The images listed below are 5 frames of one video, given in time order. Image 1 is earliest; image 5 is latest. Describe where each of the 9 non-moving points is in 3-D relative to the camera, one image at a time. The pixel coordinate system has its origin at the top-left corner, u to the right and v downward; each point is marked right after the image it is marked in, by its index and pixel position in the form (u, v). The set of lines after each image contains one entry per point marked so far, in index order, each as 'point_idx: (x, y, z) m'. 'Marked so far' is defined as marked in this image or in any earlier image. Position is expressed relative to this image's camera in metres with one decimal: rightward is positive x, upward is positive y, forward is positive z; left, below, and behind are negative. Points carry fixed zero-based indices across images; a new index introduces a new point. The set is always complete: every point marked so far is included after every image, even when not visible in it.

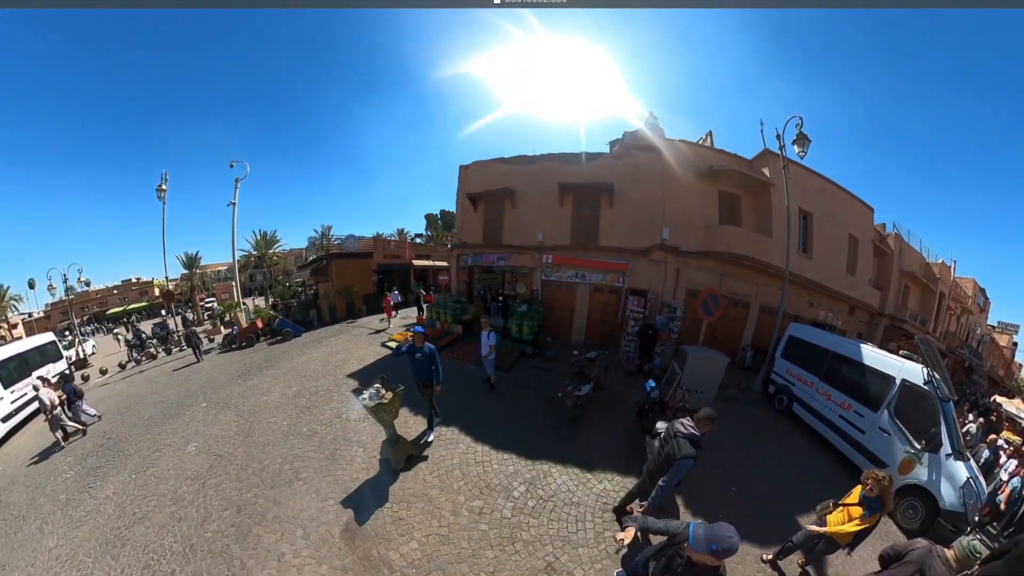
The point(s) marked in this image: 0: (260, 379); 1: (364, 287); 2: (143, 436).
0: (-5.6, -2.1, +7.1) m
1: (-6.9, +0.2, +15.2) m
2: (-6.1, -2.5, +5.4) m
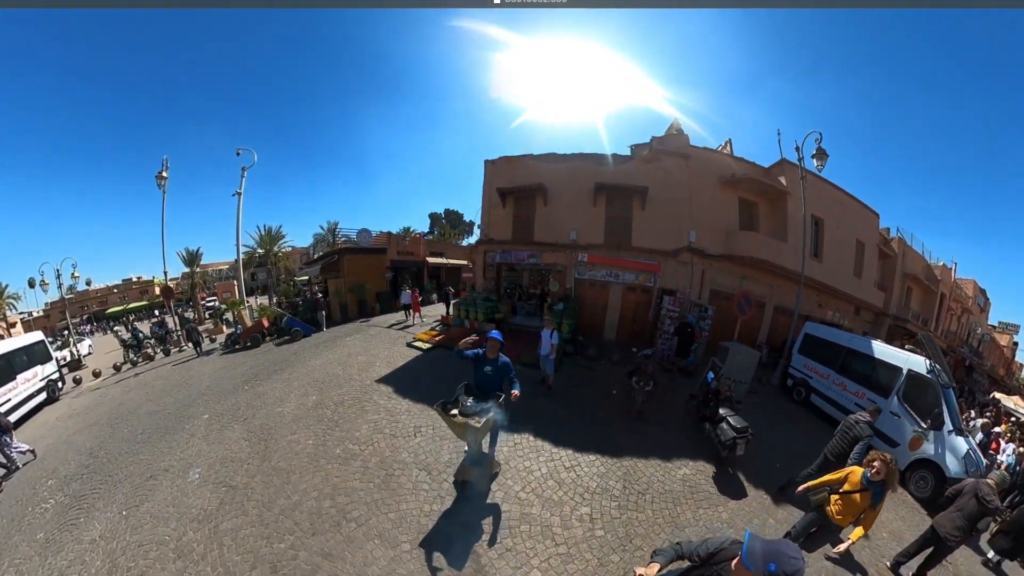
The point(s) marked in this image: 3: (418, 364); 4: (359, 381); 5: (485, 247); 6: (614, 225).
0: (-4.8, -1.9, +6.4) m
1: (-6.1, +0.3, +14.5) m
2: (-5.4, -2.4, +4.7) m
3: (-2.1, -1.7, +7.2) m
4: (-3.1, -1.8, +6.2) m
5: (-0.9, +1.7, +12.1) m
6: (+3.5, +2.2, +10.9) m
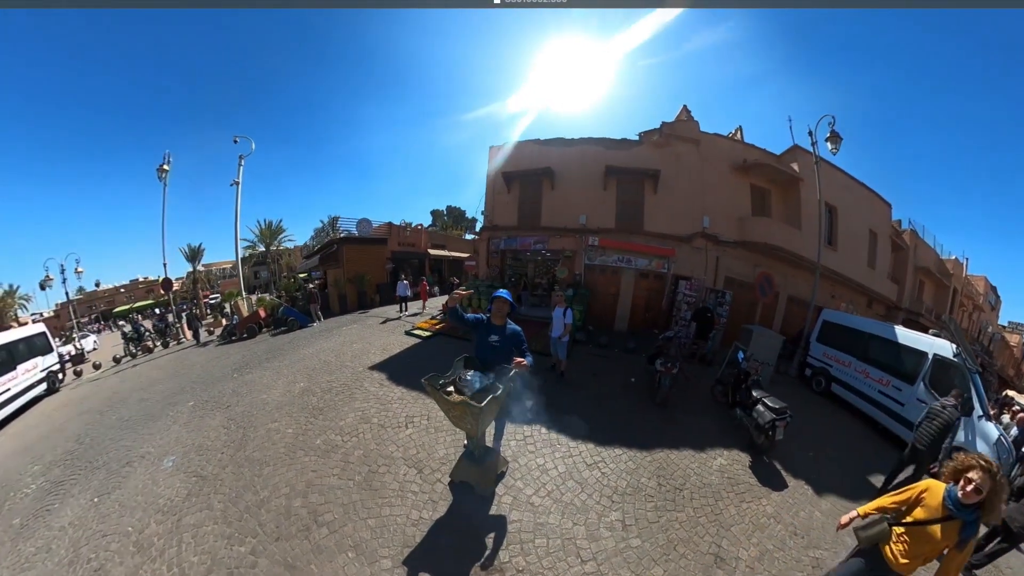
0: (-4.7, -1.7, +6.0) m
1: (-6.0, +0.6, +14.1) m
2: (-5.3, -2.2, +4.3) m
3: (-2.0, -1.4, +6.8) m
4: (-2.9, -1.5, +5.8) m
5: (-0.8, +2.0, +11.7) m
6: (+3.7, +2.5, +10.4) m
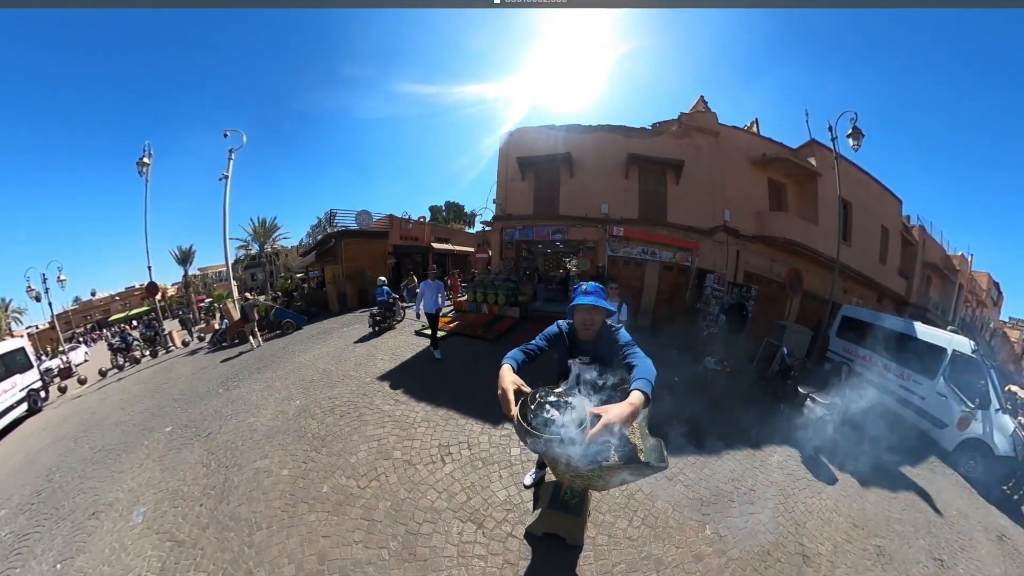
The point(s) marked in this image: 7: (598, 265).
0: (-4.3, -1.6, +5.4) m
1: (-5.6, +0.6, +13.5) m
2: (-4.8, -2.2, +3.7) m
3: (-1.5, -1.3, +6.1) m
4: (-2.5, -1.5, +5.2) m
5: (-0.4, +2.1, +11.0) m
6: (+4.0, +2.7, +9.8) m
7: (+2.4, +0.5, +9.8) m
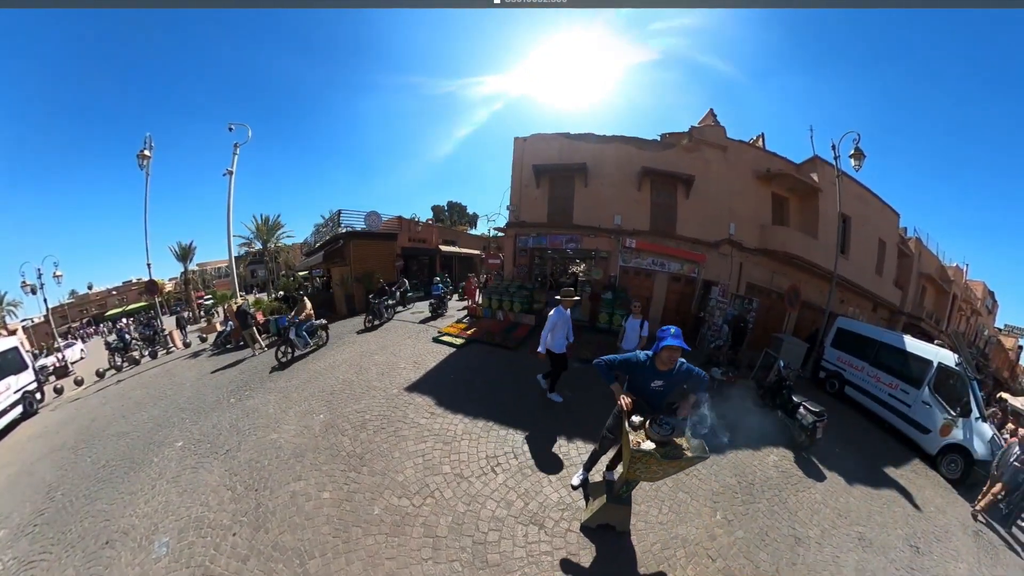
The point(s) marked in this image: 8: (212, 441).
0: (-4.0, -1.7, +5.3) m
1: (-5.4, +0.6, +13.3) m
2: (-4.5, -2.2, +3.5) m
3: (-1.3, -1.4, +6.0) m
4: (-2.2, -1.5, +5.1) m
5: (-0.1, +2.0, +10.9) m
6: (+4.3, +2.5, +9.7) m
7: (+2.7, +0.4, +9.7) m
8: (-4.0, -1.9, +4.3) m
